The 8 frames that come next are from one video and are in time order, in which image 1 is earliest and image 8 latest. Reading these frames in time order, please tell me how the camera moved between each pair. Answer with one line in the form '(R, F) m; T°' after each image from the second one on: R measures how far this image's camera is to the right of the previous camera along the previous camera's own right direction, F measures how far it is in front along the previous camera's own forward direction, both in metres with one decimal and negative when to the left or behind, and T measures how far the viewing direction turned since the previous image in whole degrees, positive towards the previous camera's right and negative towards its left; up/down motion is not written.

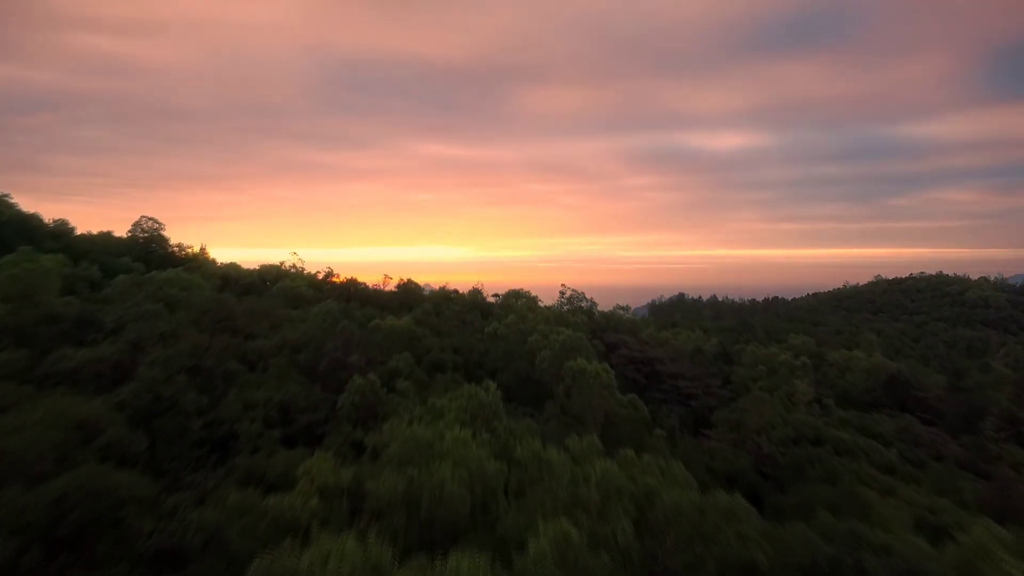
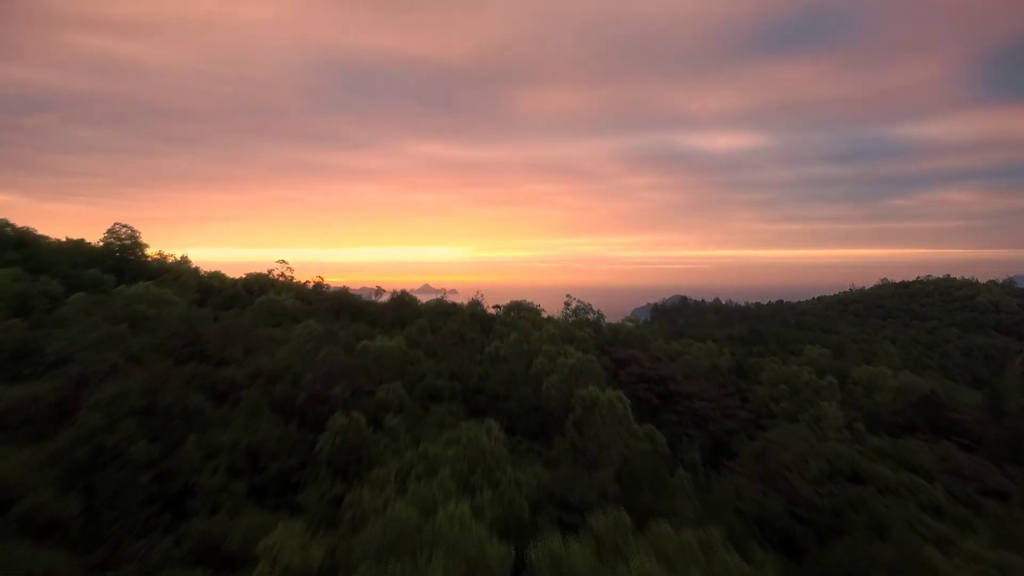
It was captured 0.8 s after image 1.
(-0.1, +0.9) m; 0°
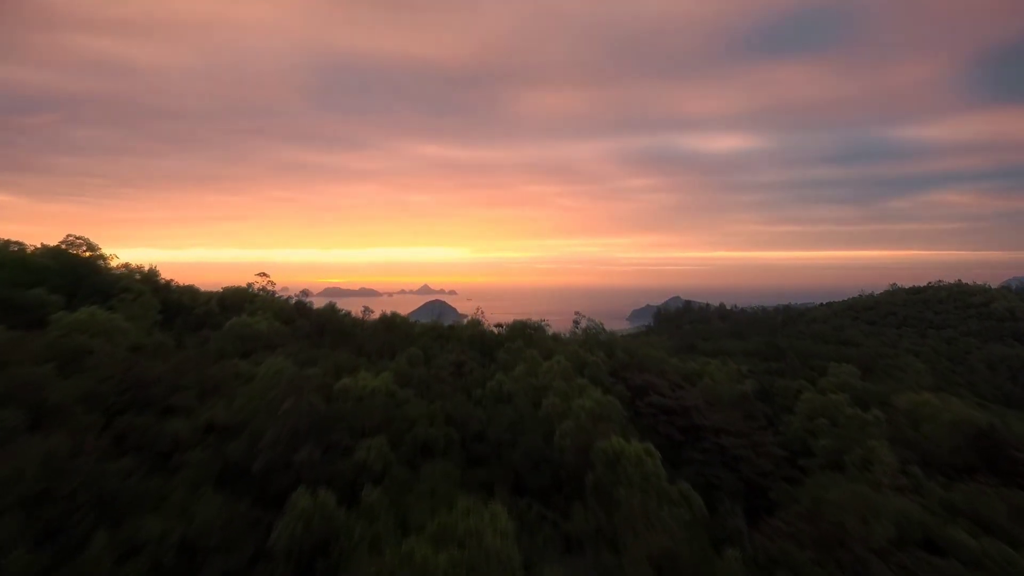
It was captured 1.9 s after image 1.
(-0.1, +1.2) m; 0°
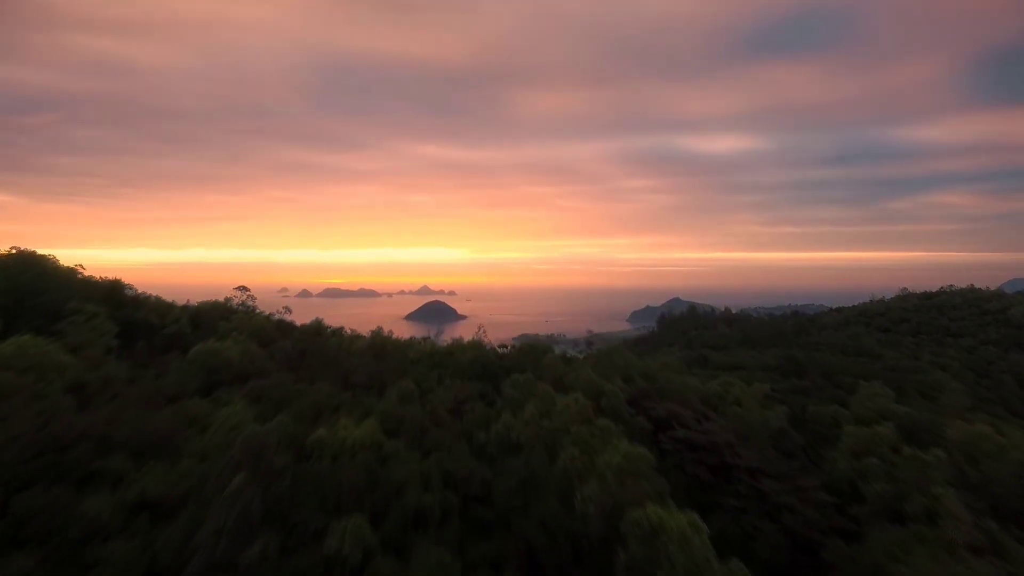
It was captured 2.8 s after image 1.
(-0.1, +1.2) m; 0°
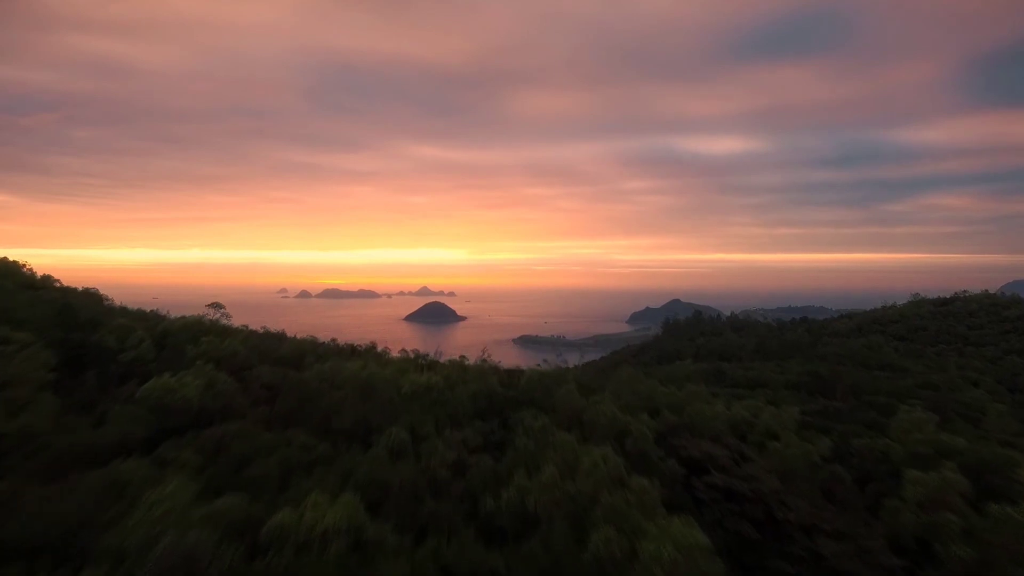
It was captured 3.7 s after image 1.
(-0.2, +1.3) m; 0°
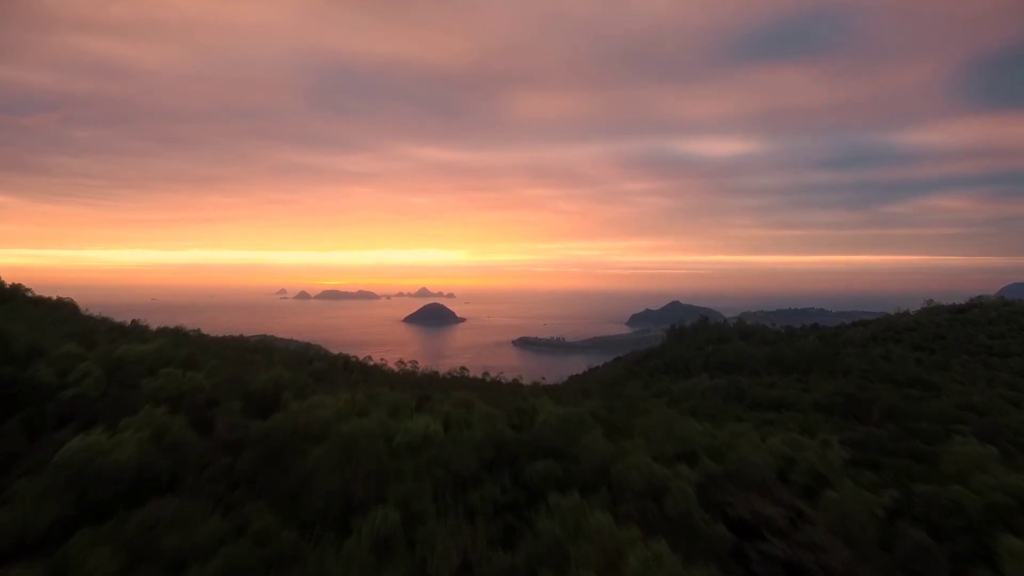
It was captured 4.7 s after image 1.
(-0.2, +1.3) m; 0°
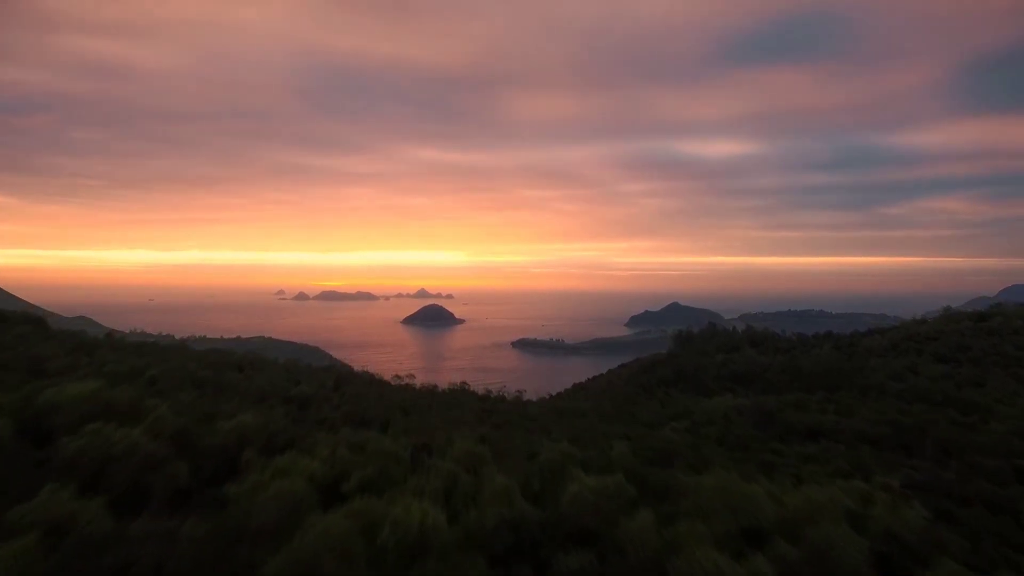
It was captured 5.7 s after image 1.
(-0.3, +1.6) m; 0°
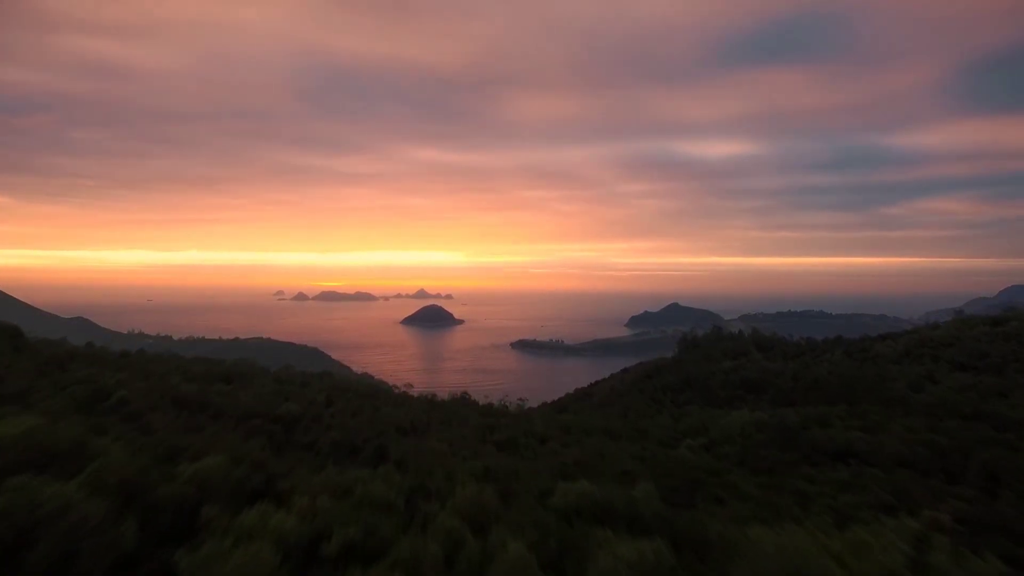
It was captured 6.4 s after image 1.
(-0.2, +1.1) m; 0°
